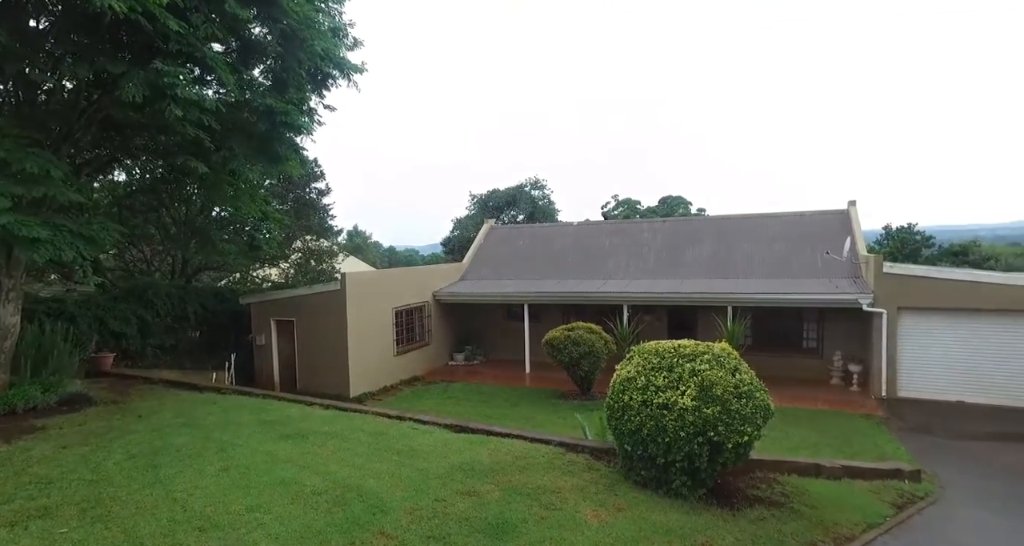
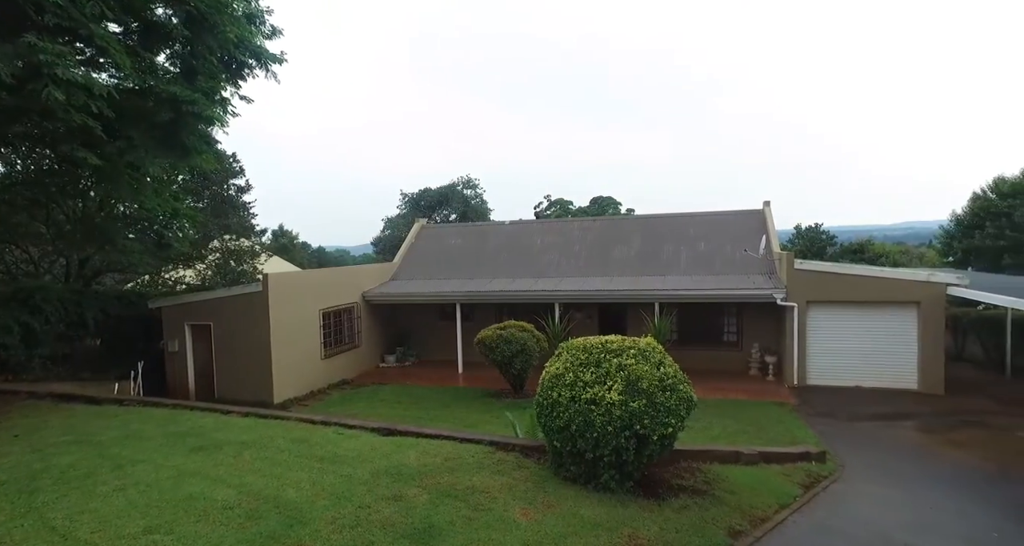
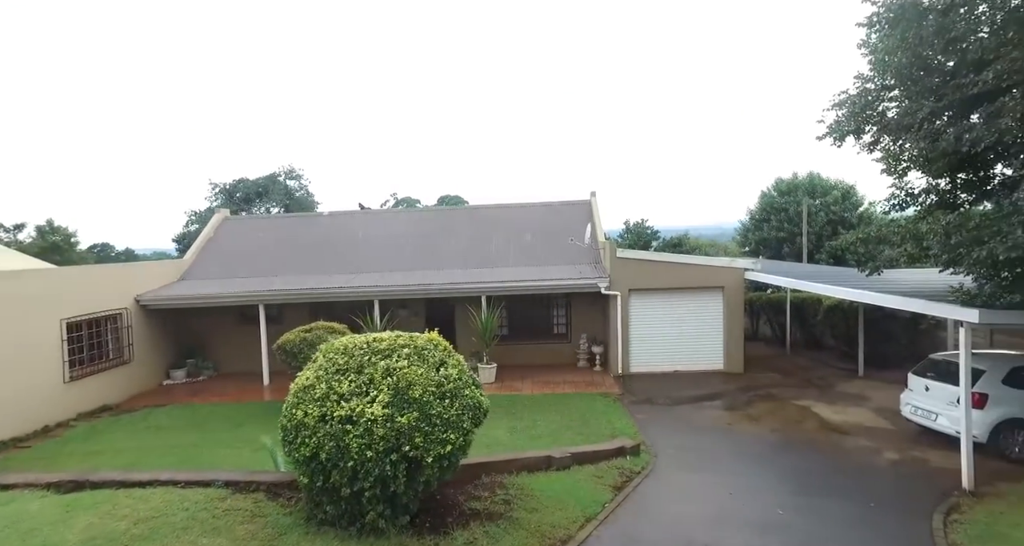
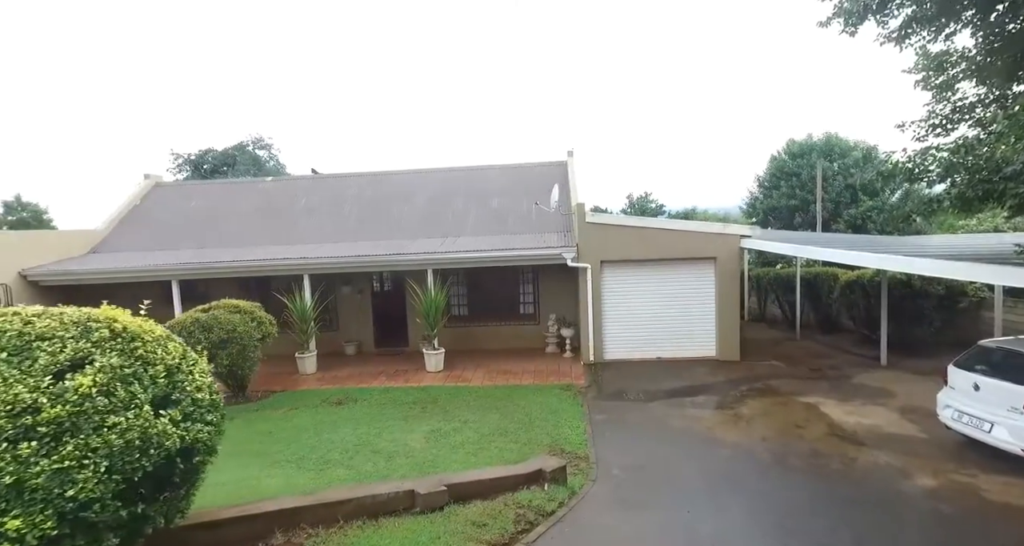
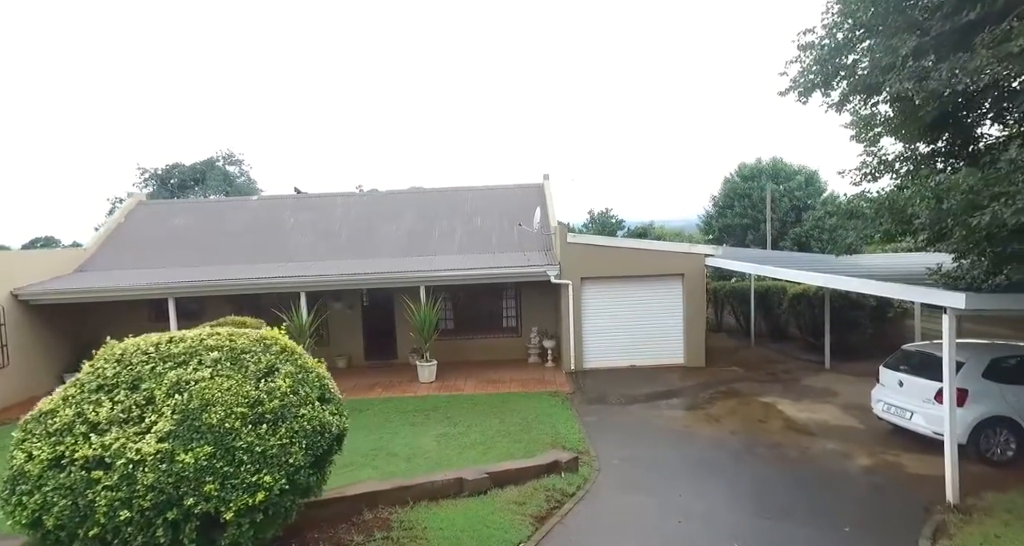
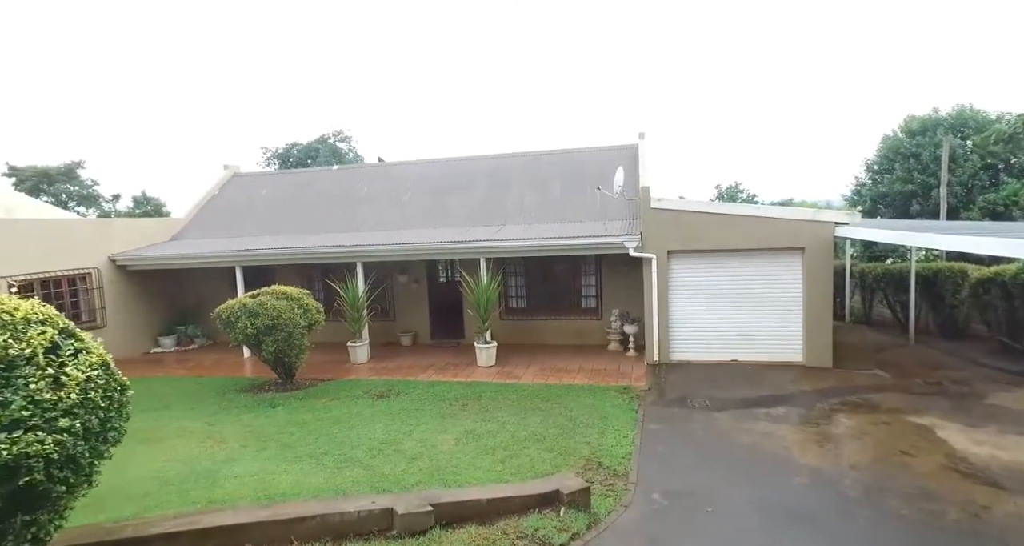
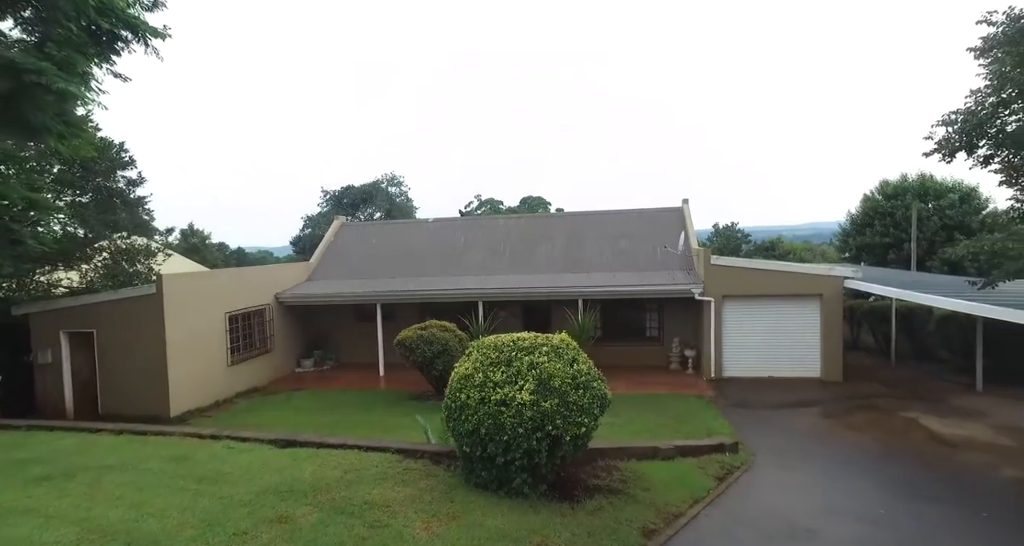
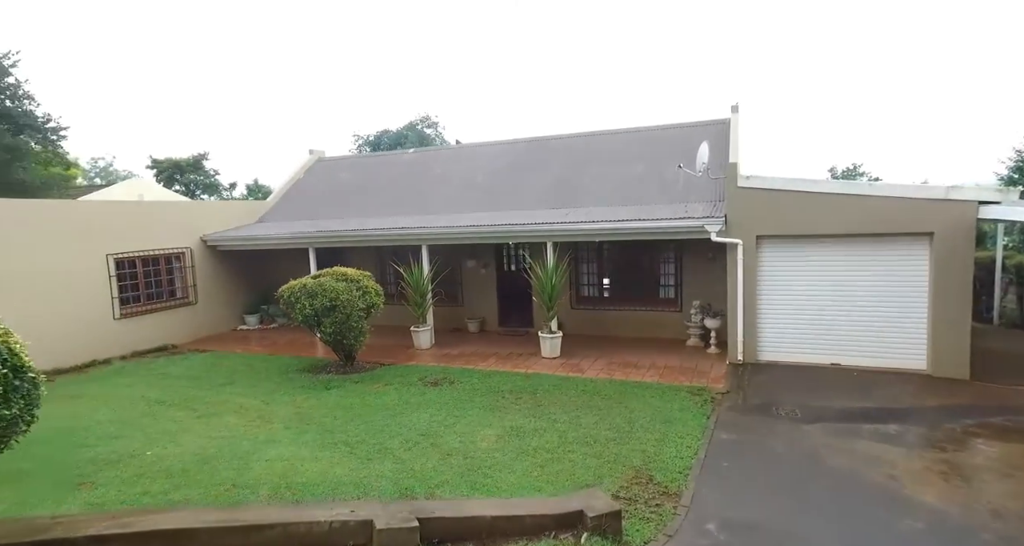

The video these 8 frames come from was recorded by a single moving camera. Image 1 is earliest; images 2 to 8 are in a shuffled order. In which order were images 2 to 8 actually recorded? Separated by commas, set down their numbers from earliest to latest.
2, 7, 3, 5, 4, 6, 8
